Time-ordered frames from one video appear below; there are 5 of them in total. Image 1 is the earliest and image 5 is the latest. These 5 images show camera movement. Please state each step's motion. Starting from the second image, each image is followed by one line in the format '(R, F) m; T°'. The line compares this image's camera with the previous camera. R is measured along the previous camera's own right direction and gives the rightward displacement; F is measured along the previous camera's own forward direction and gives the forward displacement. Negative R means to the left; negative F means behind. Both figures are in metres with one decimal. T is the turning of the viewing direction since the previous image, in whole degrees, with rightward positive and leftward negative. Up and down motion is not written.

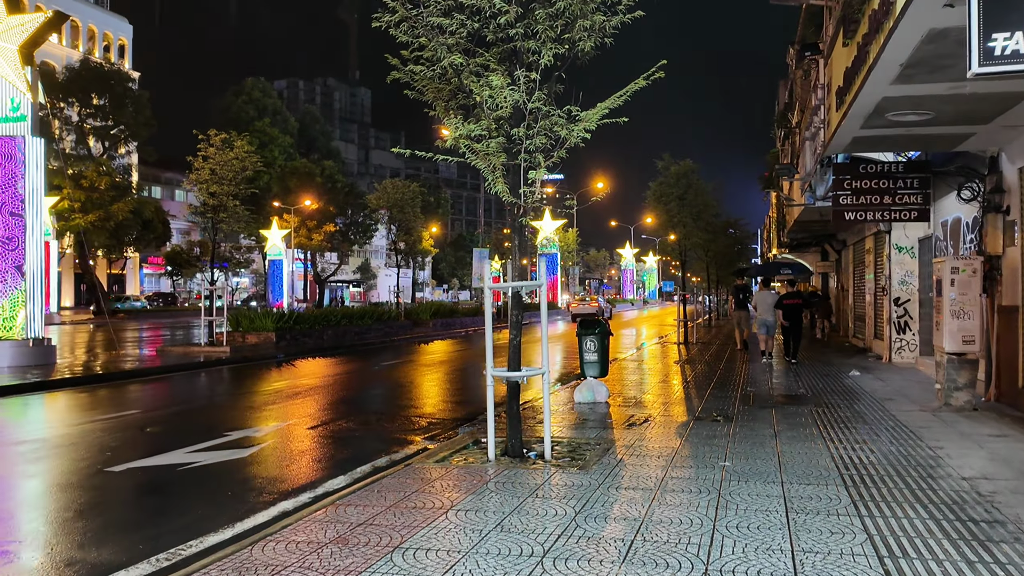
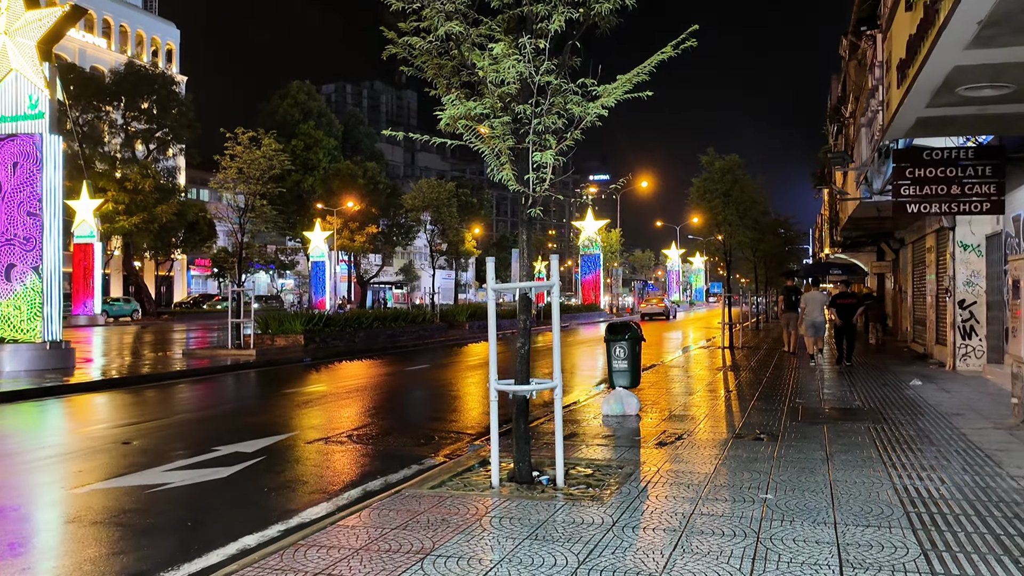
(+0.3, +0.9) m; -3°
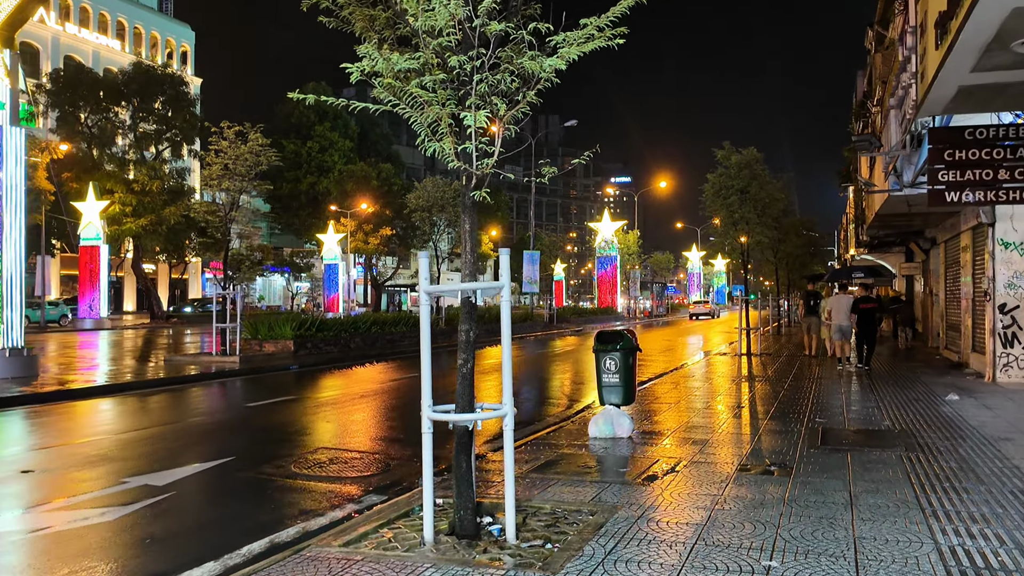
(+0.5, +1.3) m; -2°
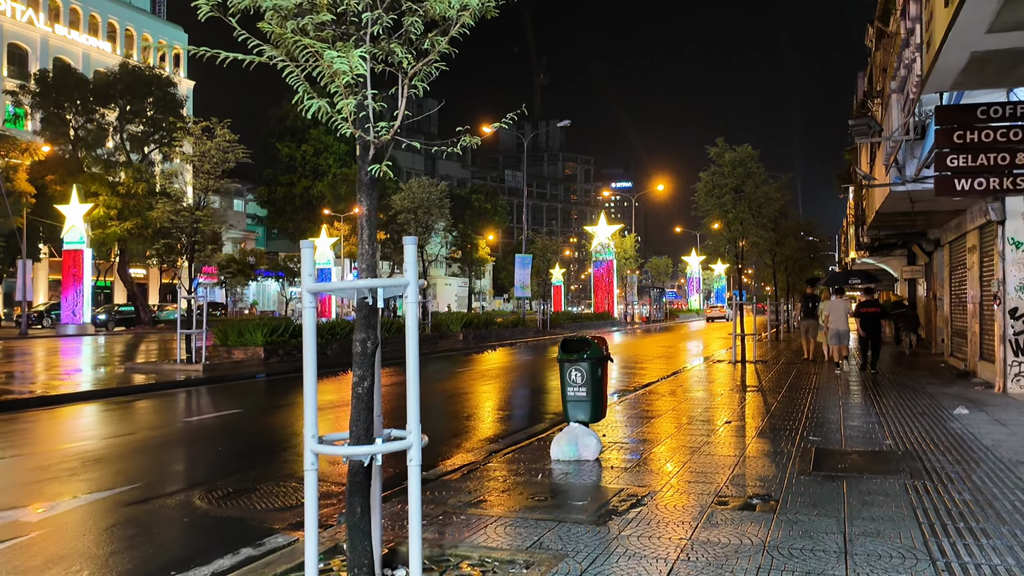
(+0.5, +1.0) m; 0°
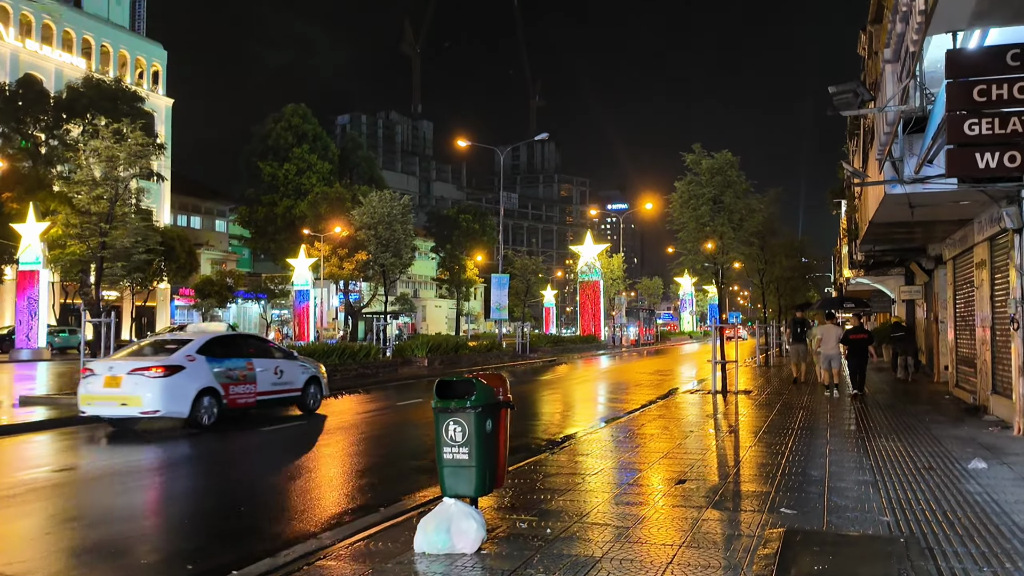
(+1.0, +2.1) m; 0°
